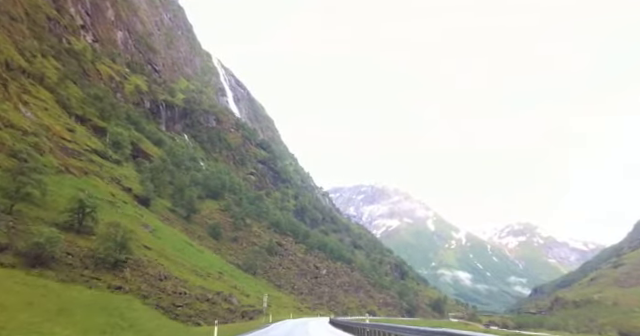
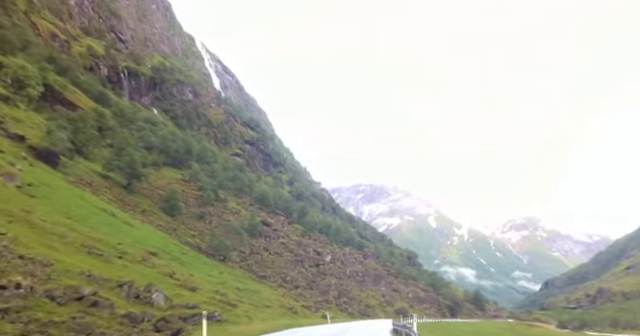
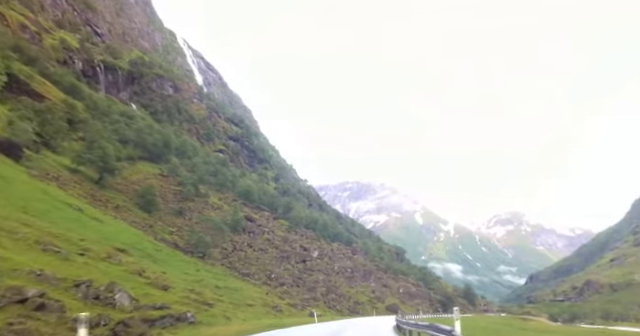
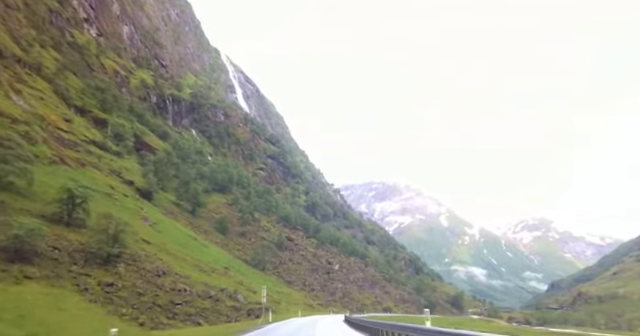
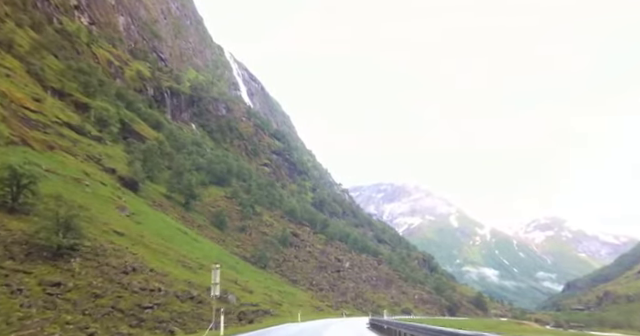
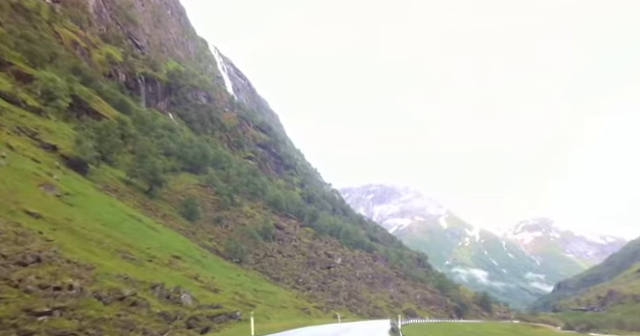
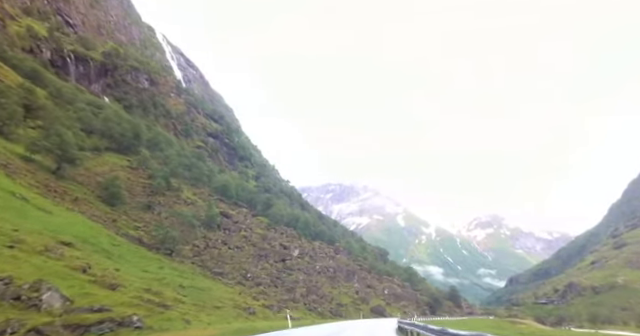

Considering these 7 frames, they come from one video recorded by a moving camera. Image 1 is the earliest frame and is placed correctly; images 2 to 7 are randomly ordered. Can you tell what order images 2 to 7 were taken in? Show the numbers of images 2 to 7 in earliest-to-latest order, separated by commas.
4, 5, 6, 2, 3, 7
